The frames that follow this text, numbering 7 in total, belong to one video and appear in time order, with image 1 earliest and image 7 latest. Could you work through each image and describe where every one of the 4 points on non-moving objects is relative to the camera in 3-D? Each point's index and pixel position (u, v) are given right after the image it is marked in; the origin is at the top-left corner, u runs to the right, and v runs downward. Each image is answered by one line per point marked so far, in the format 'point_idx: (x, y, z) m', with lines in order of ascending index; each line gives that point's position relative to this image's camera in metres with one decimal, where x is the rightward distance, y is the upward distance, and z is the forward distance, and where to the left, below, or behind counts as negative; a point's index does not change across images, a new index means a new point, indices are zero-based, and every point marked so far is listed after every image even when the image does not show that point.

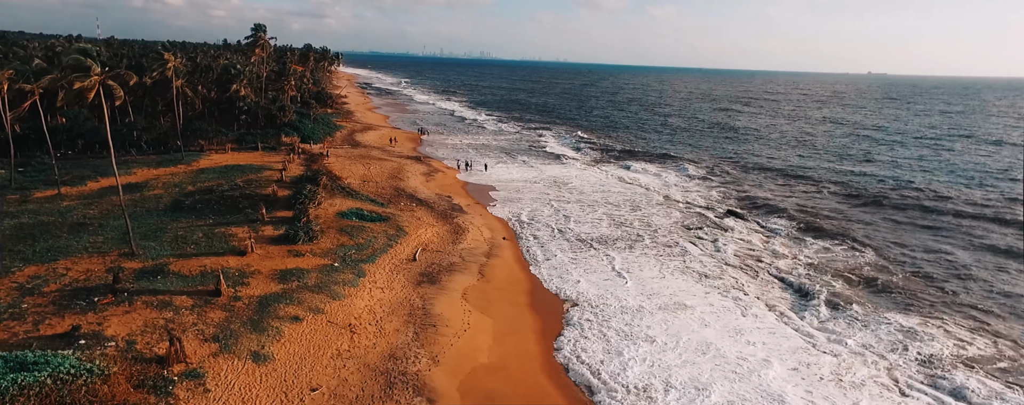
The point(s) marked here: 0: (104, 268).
0: (-14.6, -2.4, +20.0) m
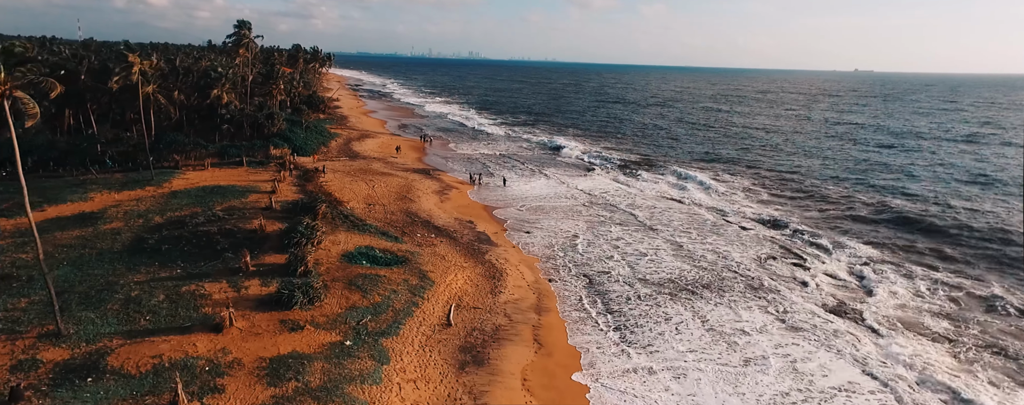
0: (-12.4, -4.0, +13.8) m
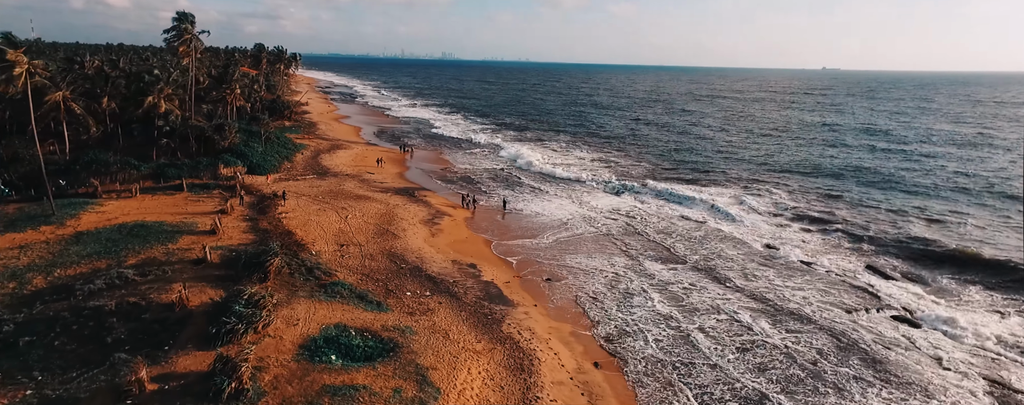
0: (-10.9, -5.8, +6.2) m
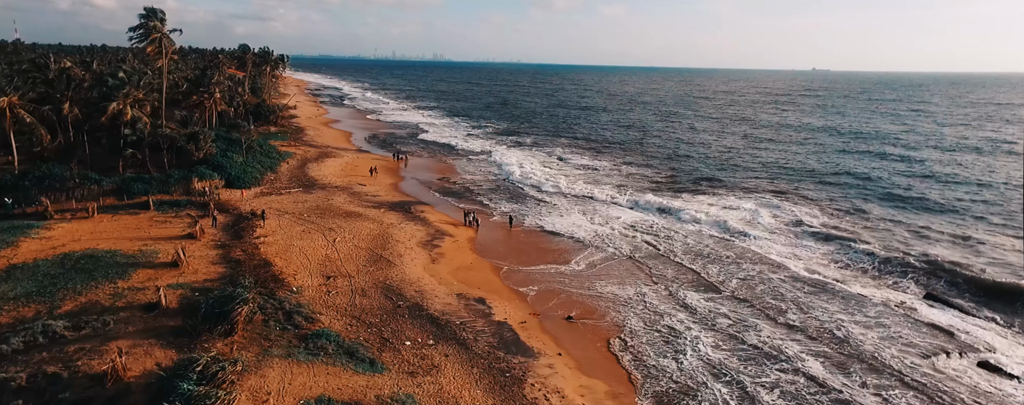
0: (-10.0, -6.8, +2.5) m
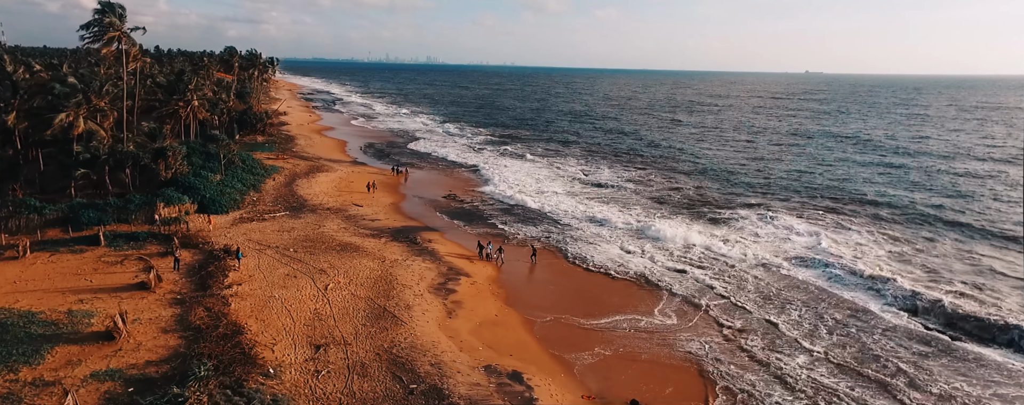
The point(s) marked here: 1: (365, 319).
0: (-8.5, -8.0, -2.7) m
1: (-5.0, -3.9, +18.9) m
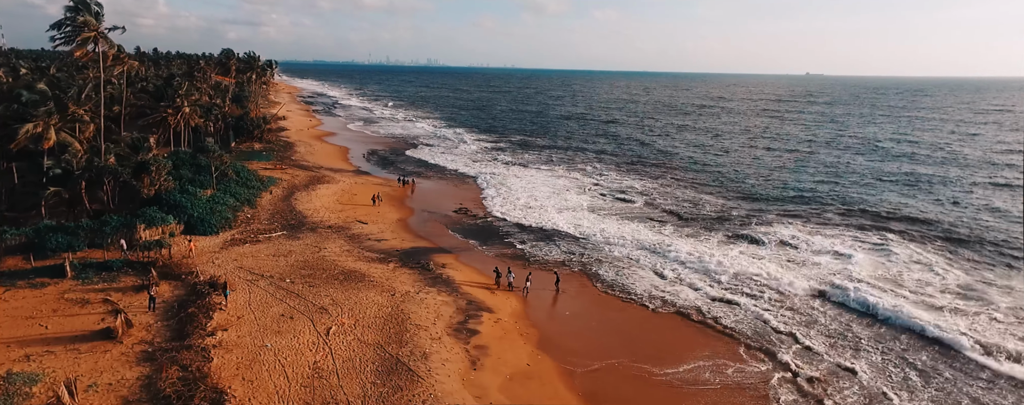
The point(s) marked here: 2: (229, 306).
0: (-7.4, -8.9, -5.9) m
1: (-3.9, -4.8, +15.7) m
2: (-9.5, -3.4, +18.7) m
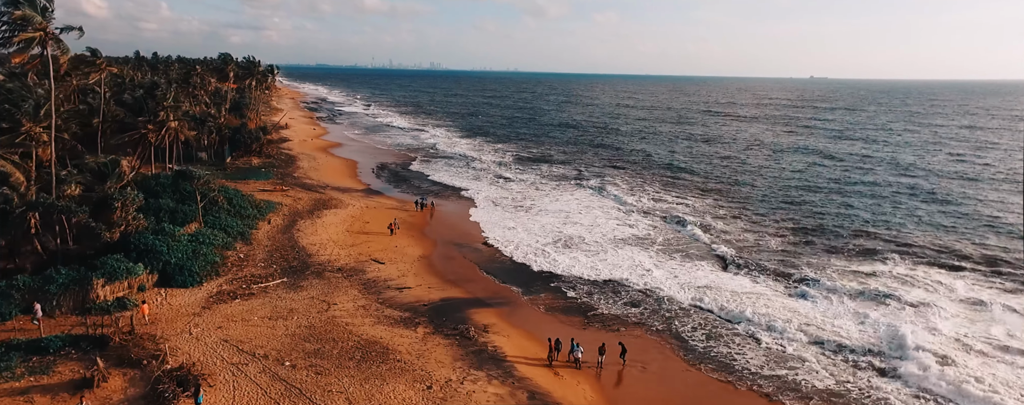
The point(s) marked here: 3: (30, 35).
0: (-5.3, -10.3, -11.6) m
1: (-1.7, -6.4, +10.0) m
2: (-7.3, -5.0, +13.1) m
3: (-16.3, +5.4, +19.5) m
